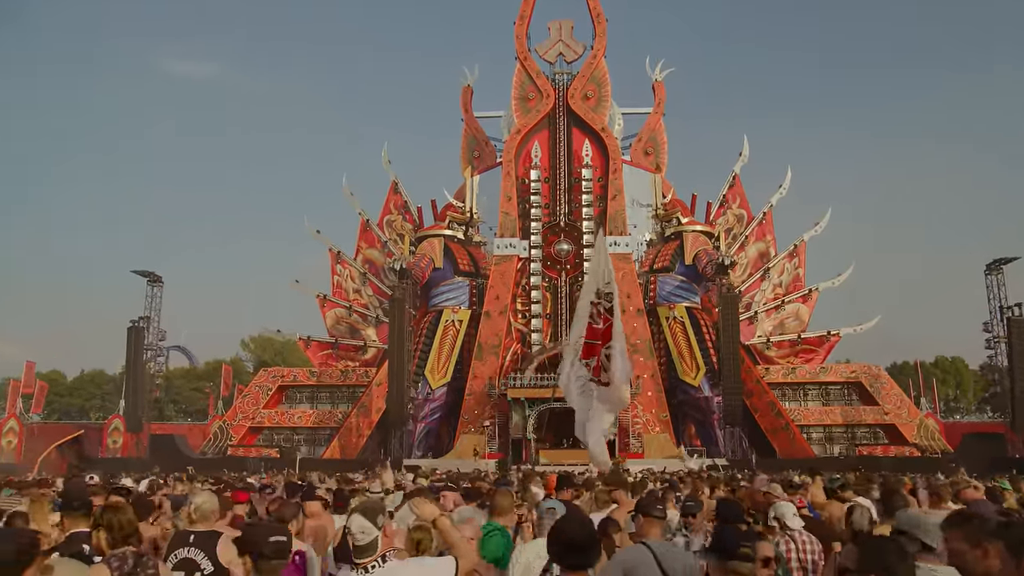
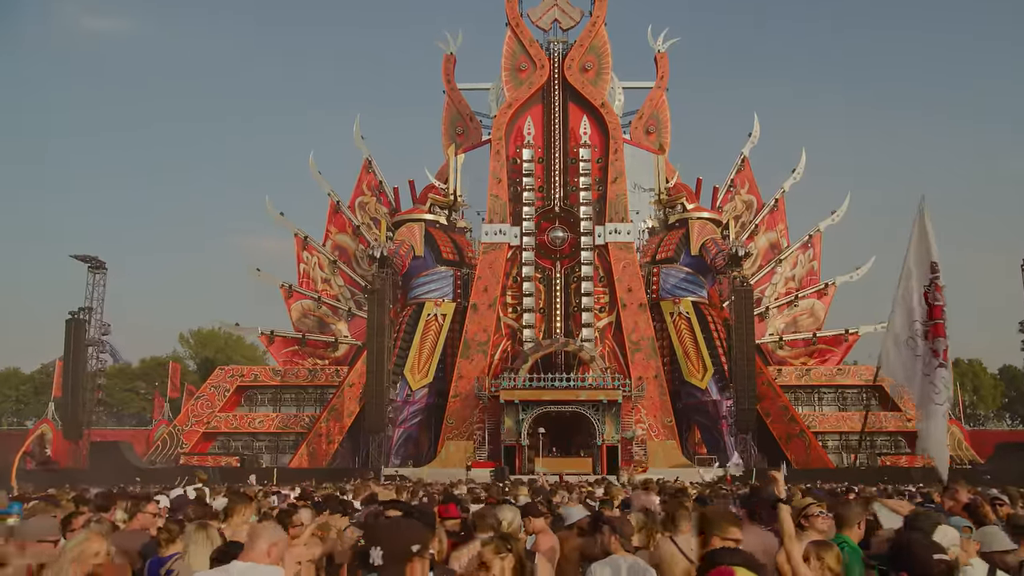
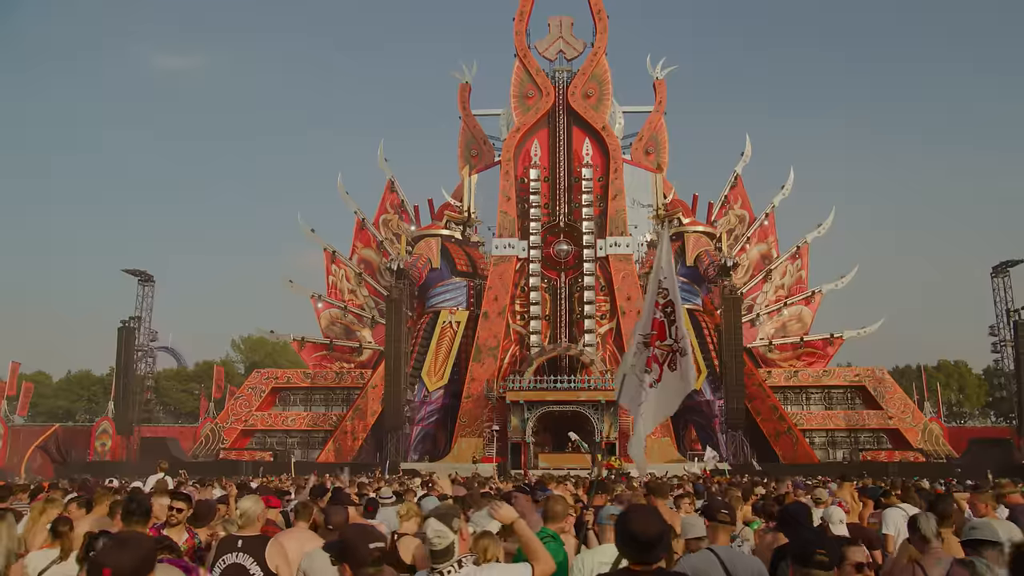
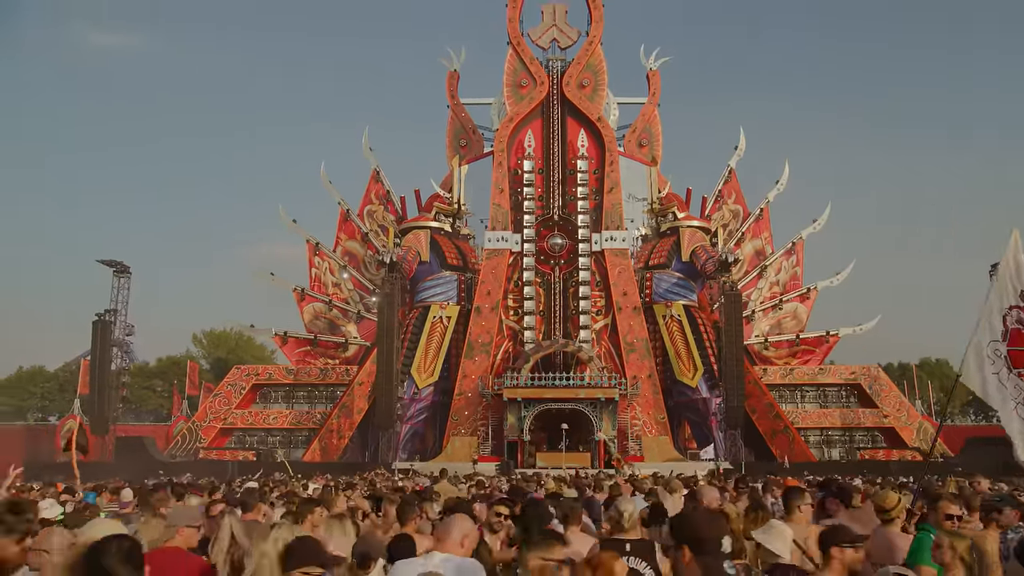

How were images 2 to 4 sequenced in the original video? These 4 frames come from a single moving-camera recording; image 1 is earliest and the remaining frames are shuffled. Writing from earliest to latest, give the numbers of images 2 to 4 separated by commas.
3, 2, 4
